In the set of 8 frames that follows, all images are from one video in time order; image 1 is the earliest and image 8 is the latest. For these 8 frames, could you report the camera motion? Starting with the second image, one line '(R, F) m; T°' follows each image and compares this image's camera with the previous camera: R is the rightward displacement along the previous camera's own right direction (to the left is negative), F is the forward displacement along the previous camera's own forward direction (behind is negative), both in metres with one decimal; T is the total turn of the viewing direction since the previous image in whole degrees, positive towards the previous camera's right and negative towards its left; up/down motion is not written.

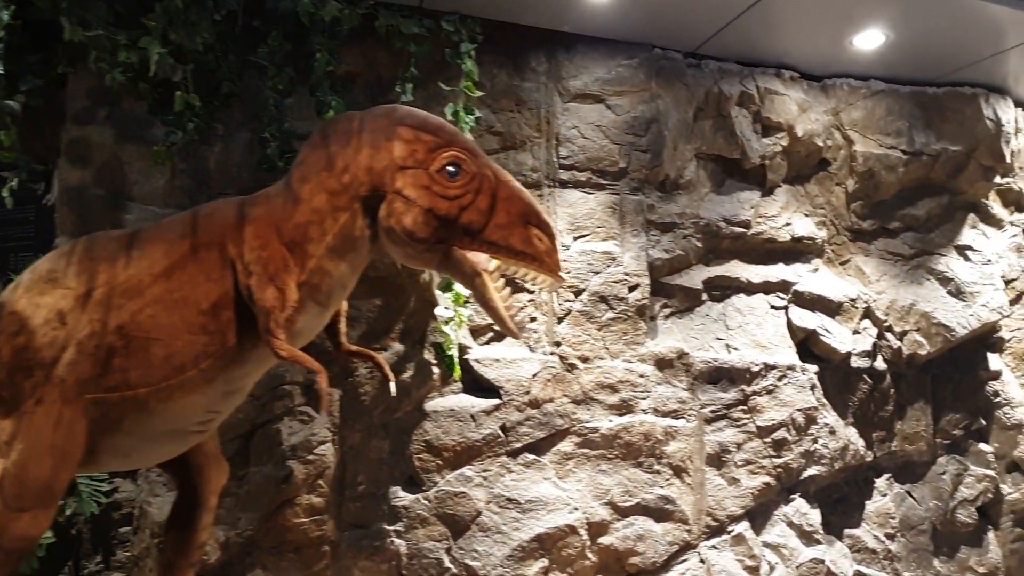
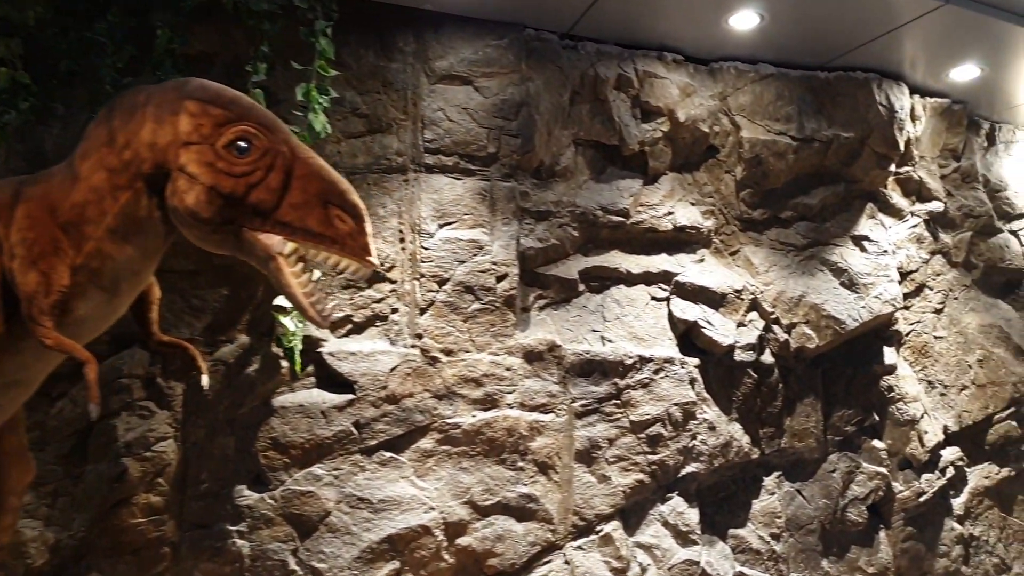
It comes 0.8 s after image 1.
(+0.4, +0.1) m; +1°
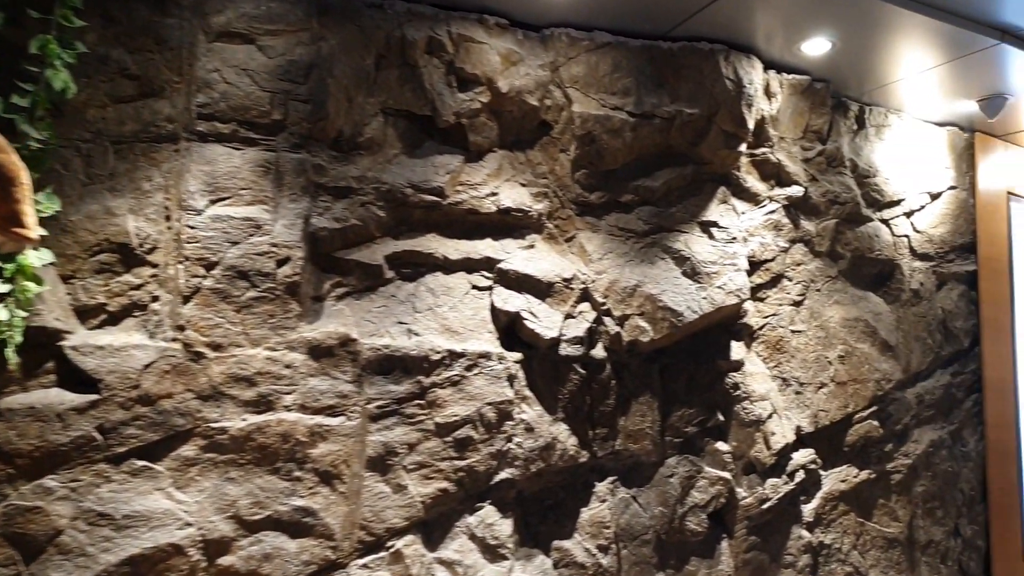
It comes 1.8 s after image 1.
(+0.5, +0.3) m; +3°
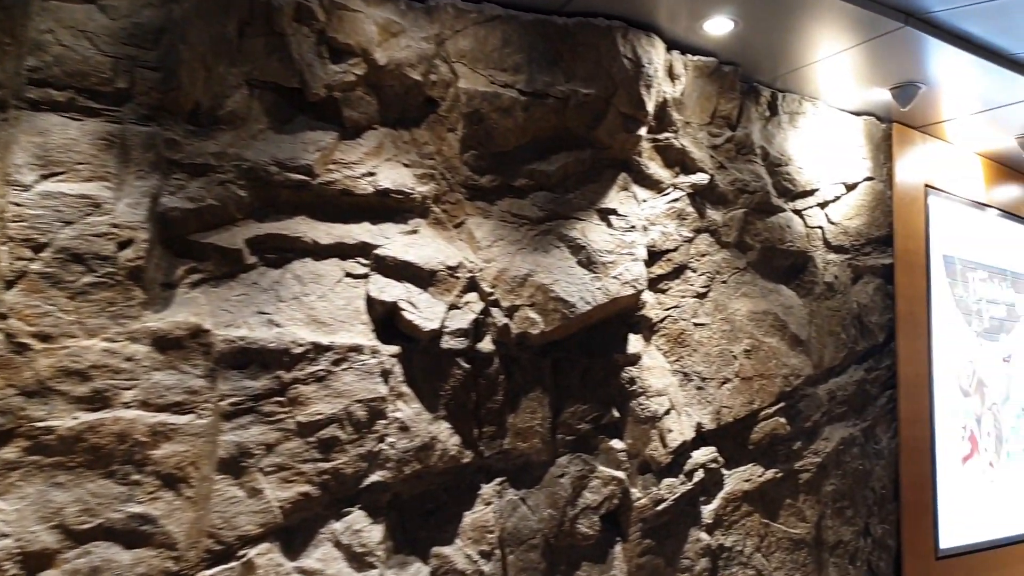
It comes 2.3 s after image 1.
(+0.3, +0.2) m; +3°
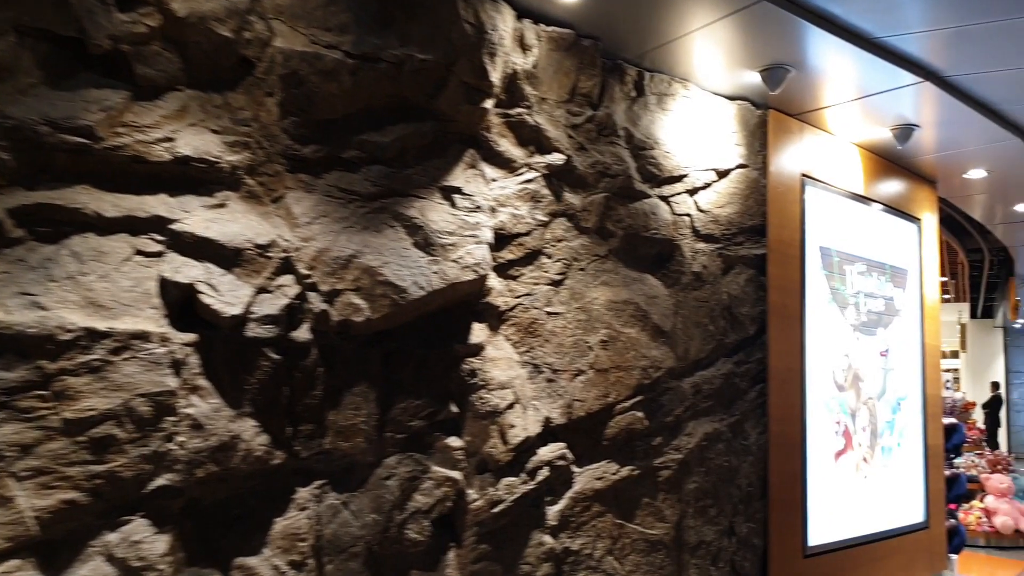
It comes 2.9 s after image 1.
(+0.3, +0.2) m; +5°
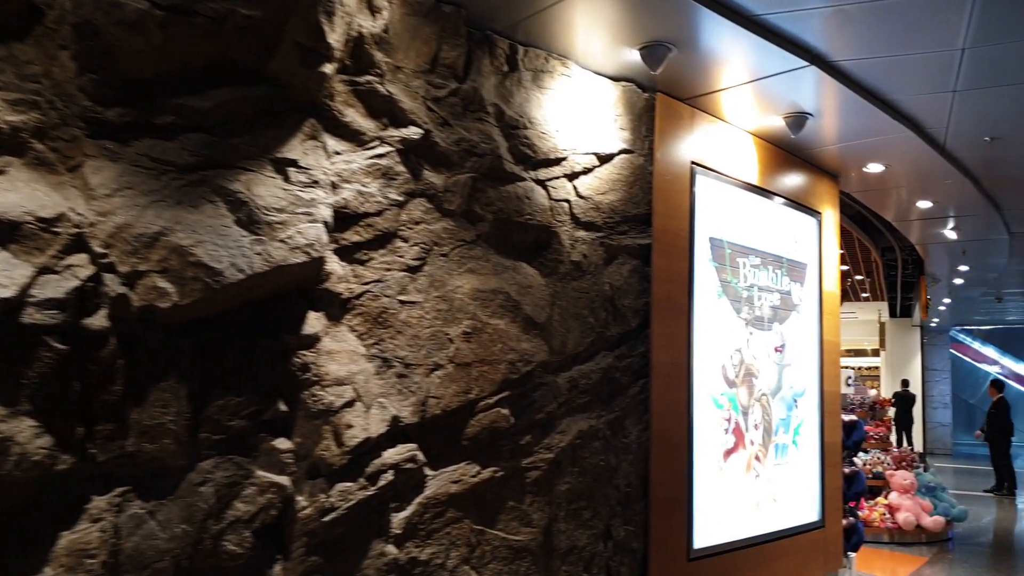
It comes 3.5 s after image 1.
(+0.3, +0.2) m; +4°
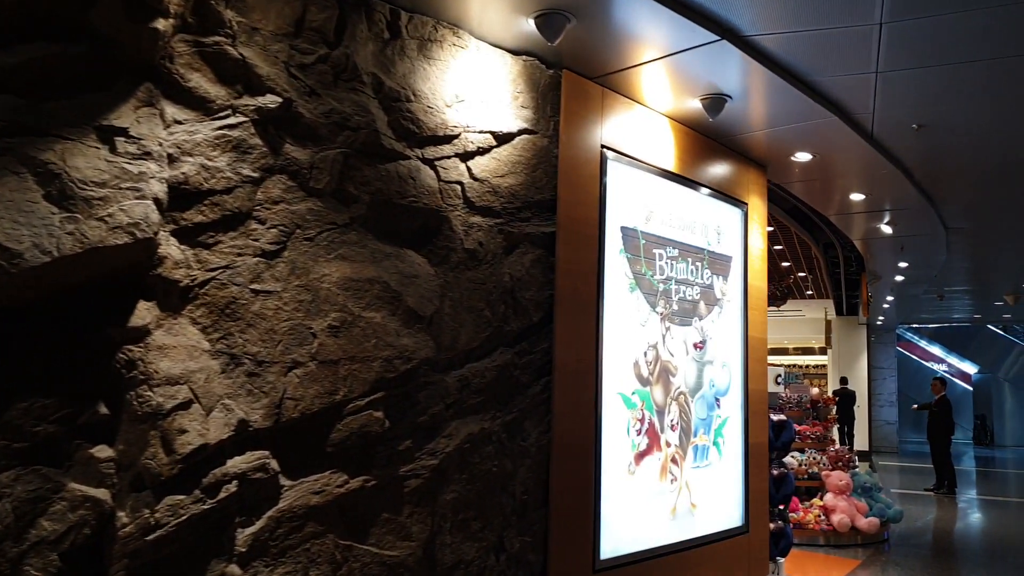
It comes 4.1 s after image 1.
(+0.3, +0.2) m; +3°
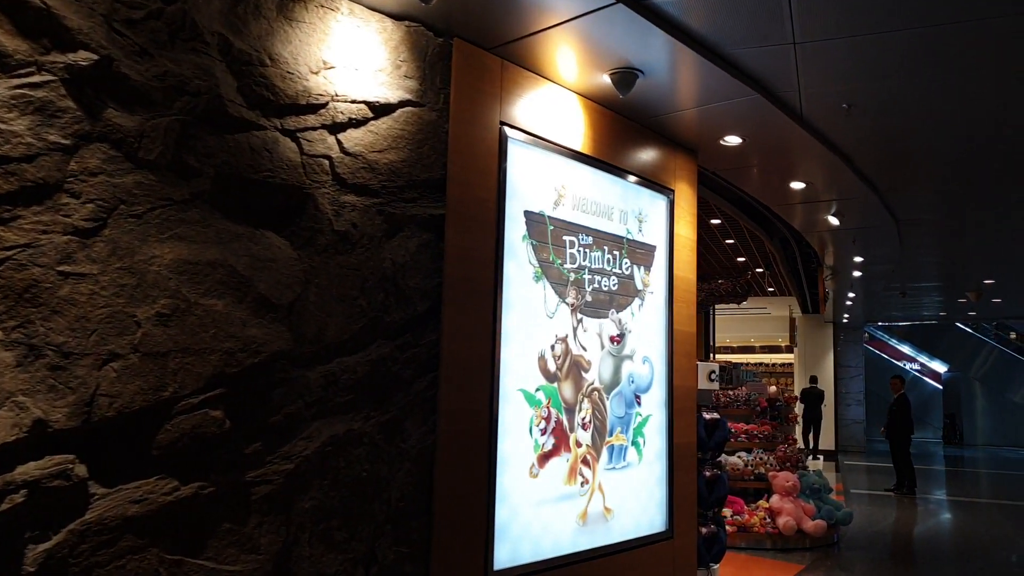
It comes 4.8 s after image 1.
(+0.3, +0.2) m; +1°
